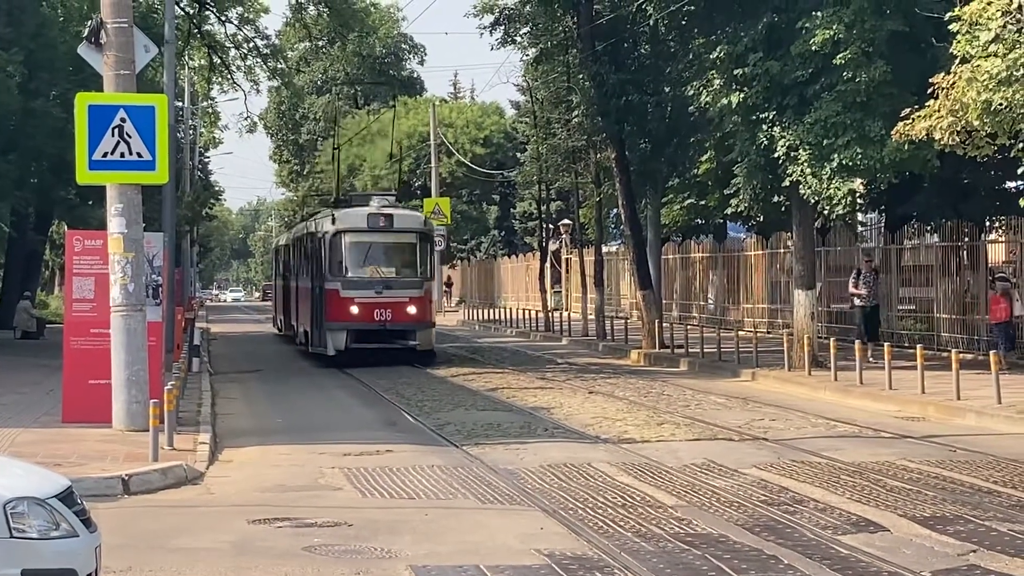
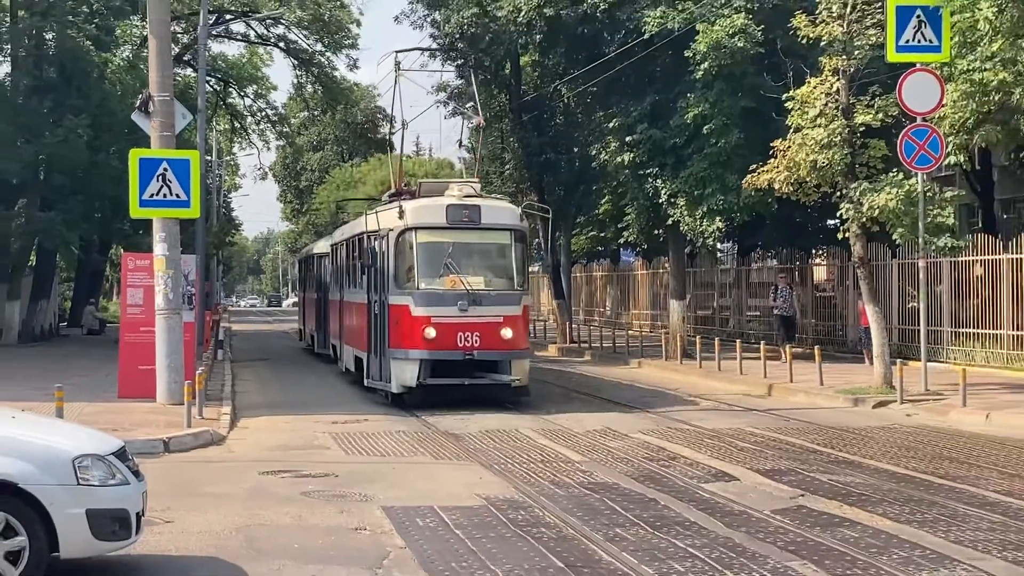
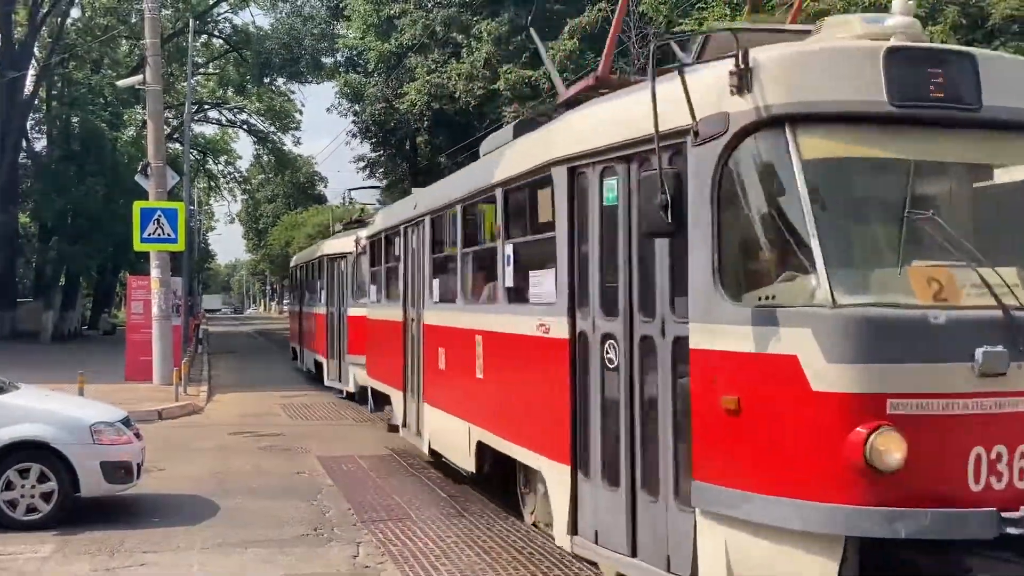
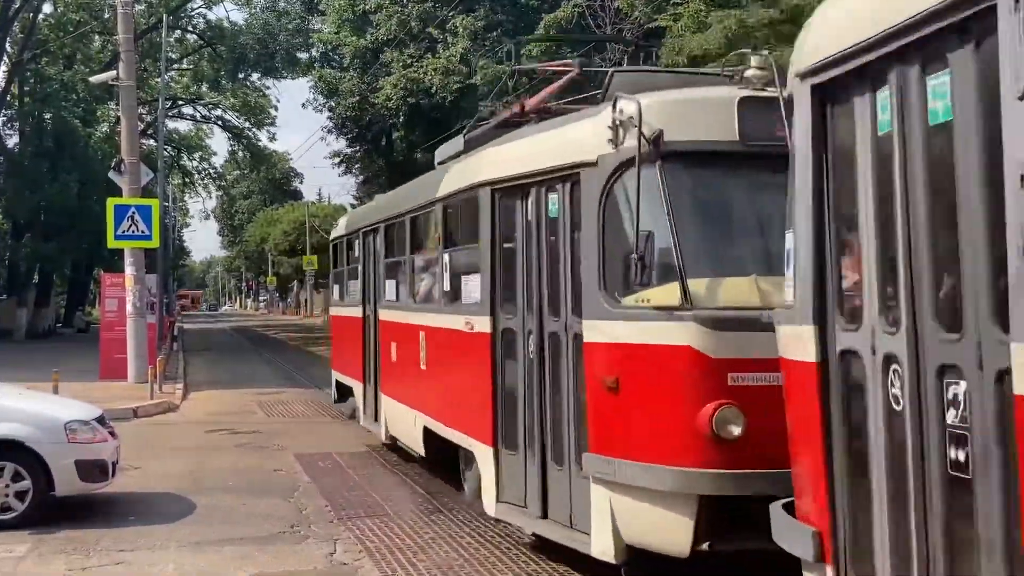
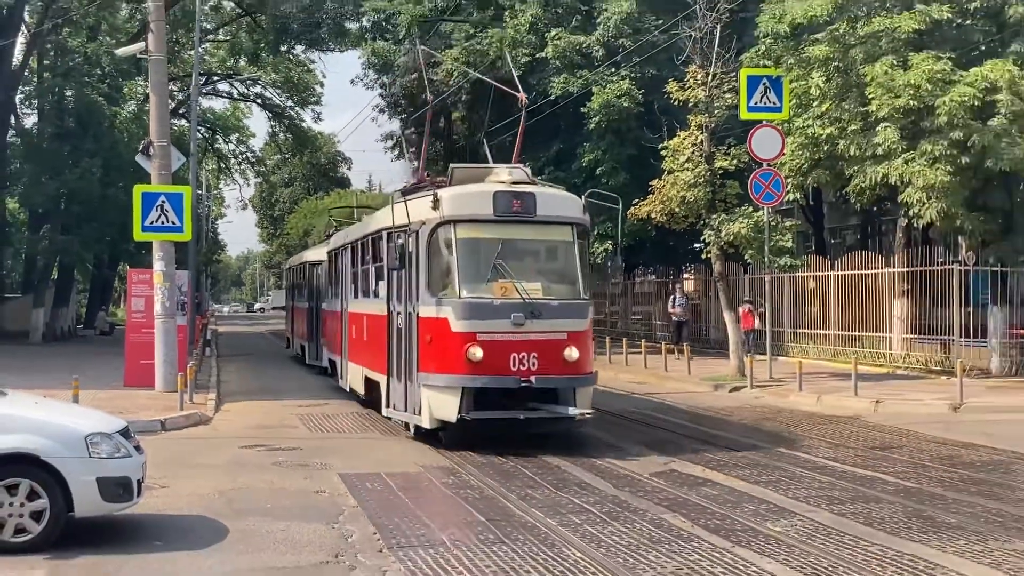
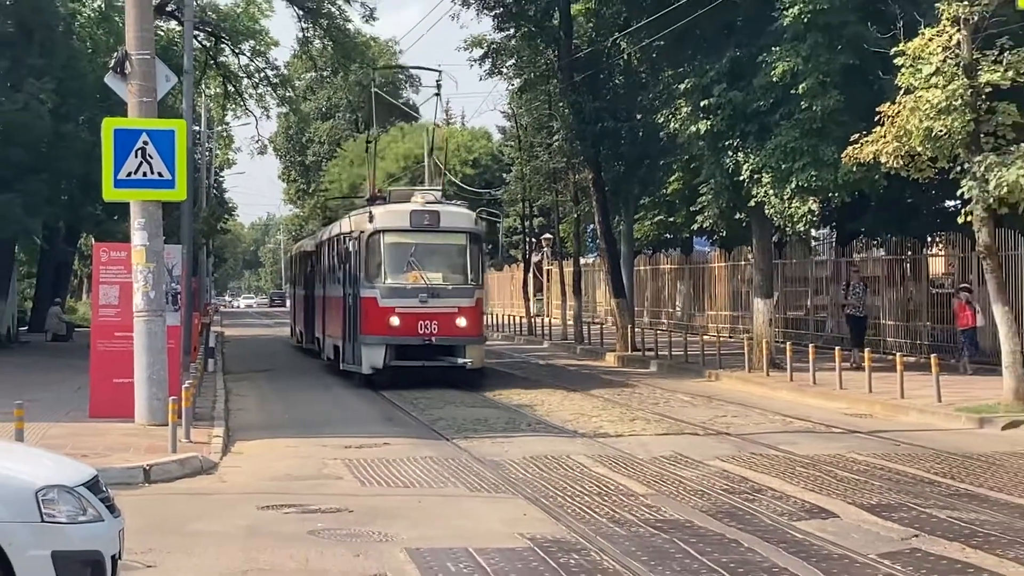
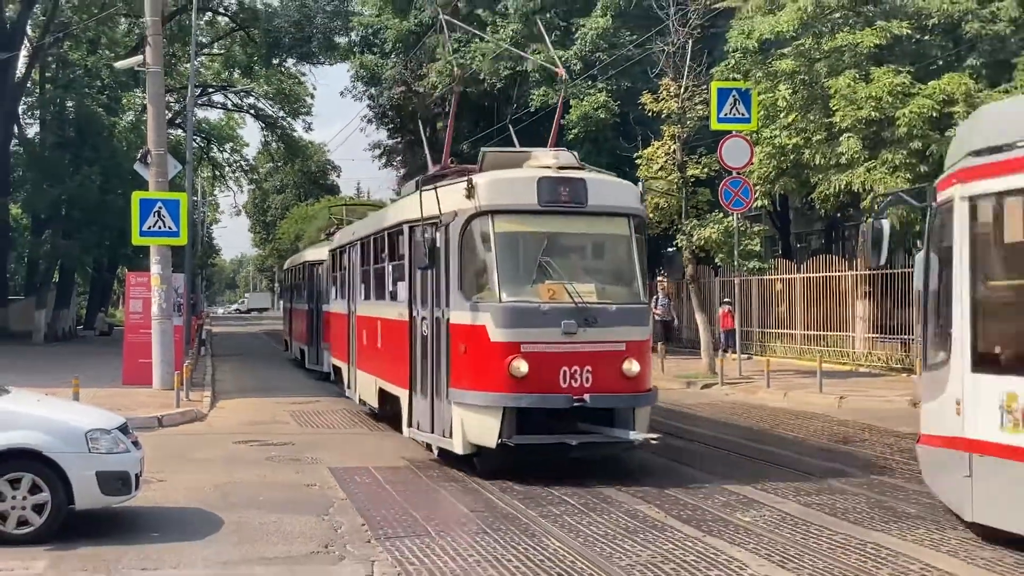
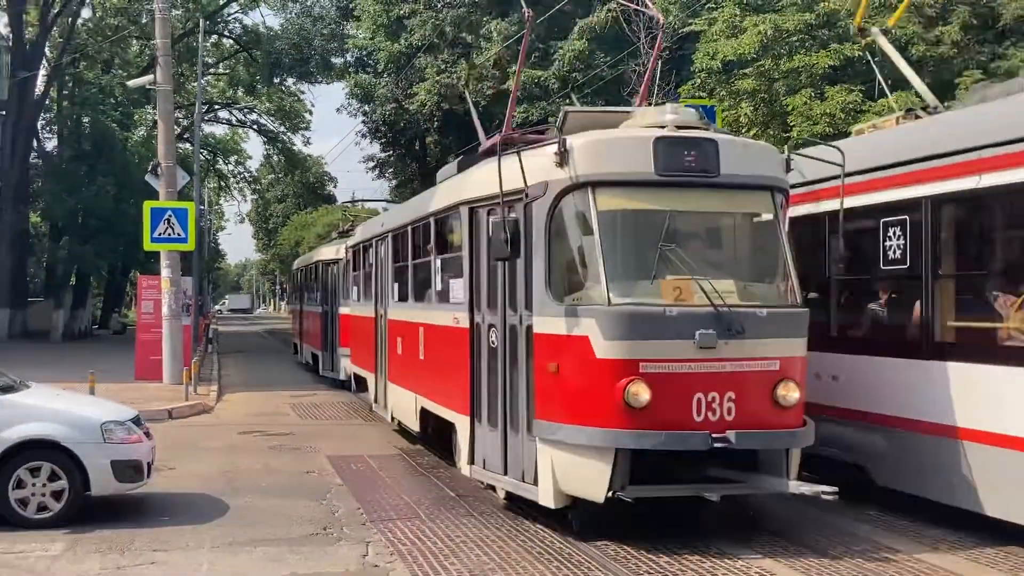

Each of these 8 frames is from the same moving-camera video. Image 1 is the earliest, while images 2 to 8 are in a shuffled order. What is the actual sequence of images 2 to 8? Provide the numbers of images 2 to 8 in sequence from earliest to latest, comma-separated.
6, 2, 5, 7, 8, 3, 4
